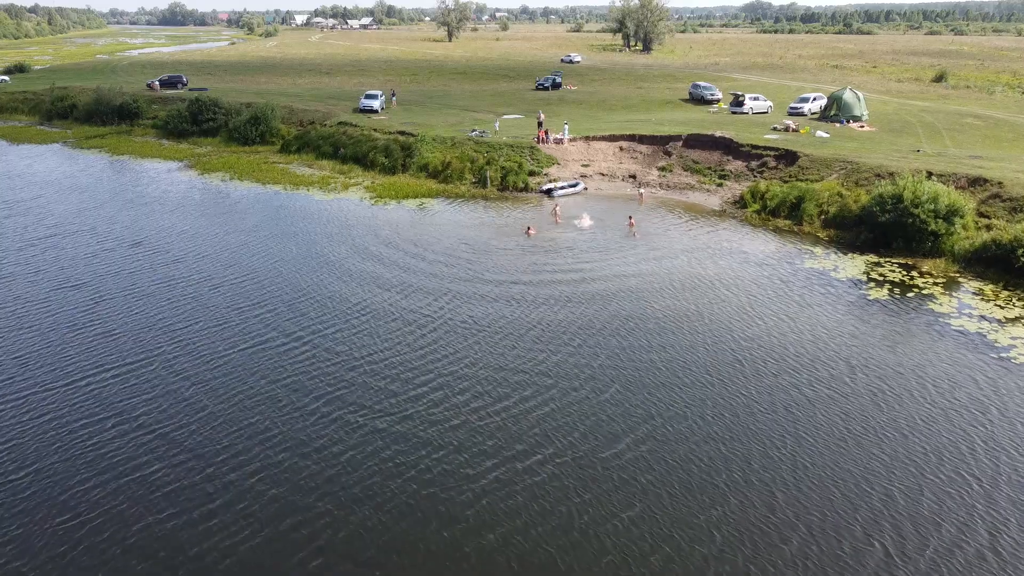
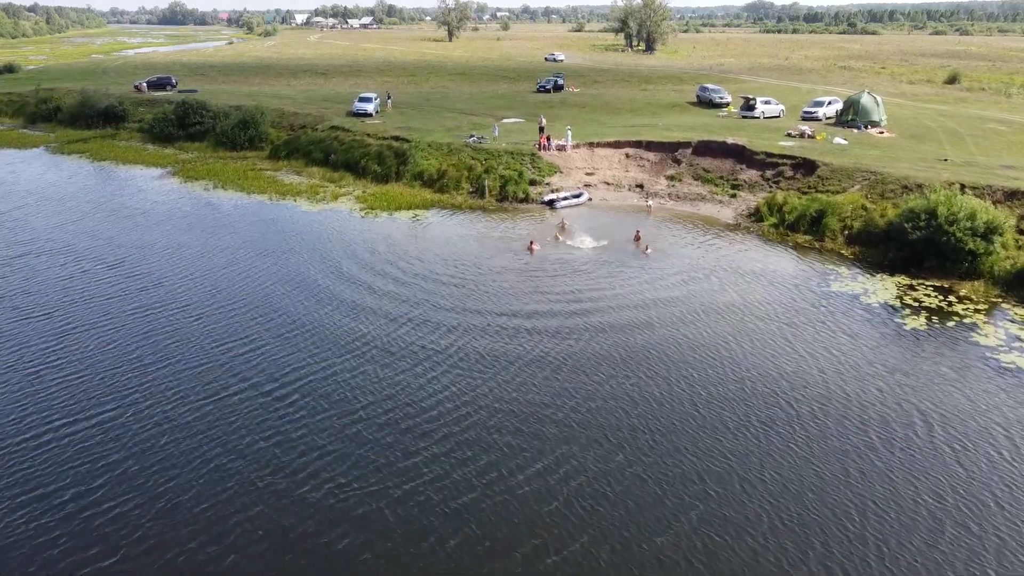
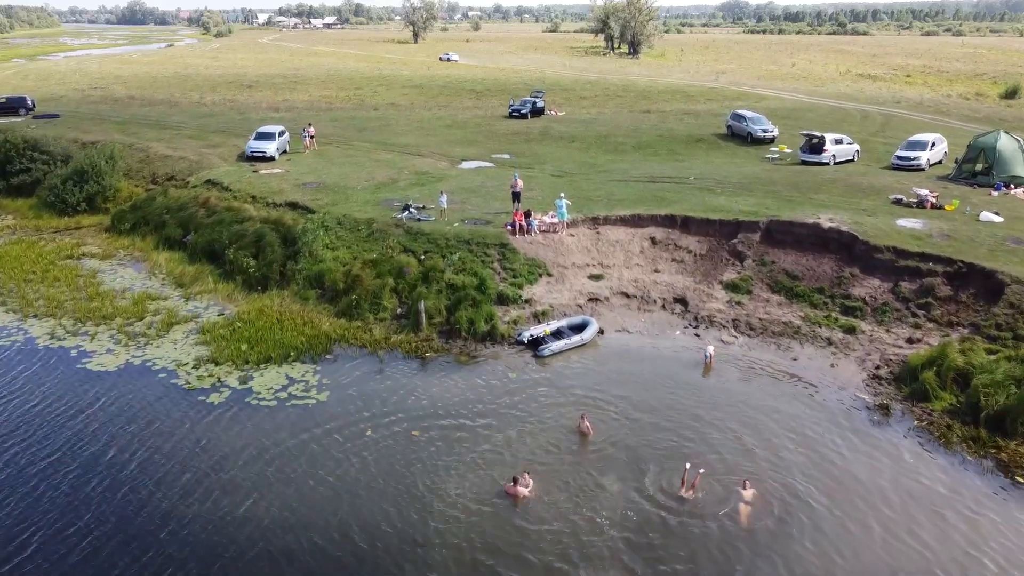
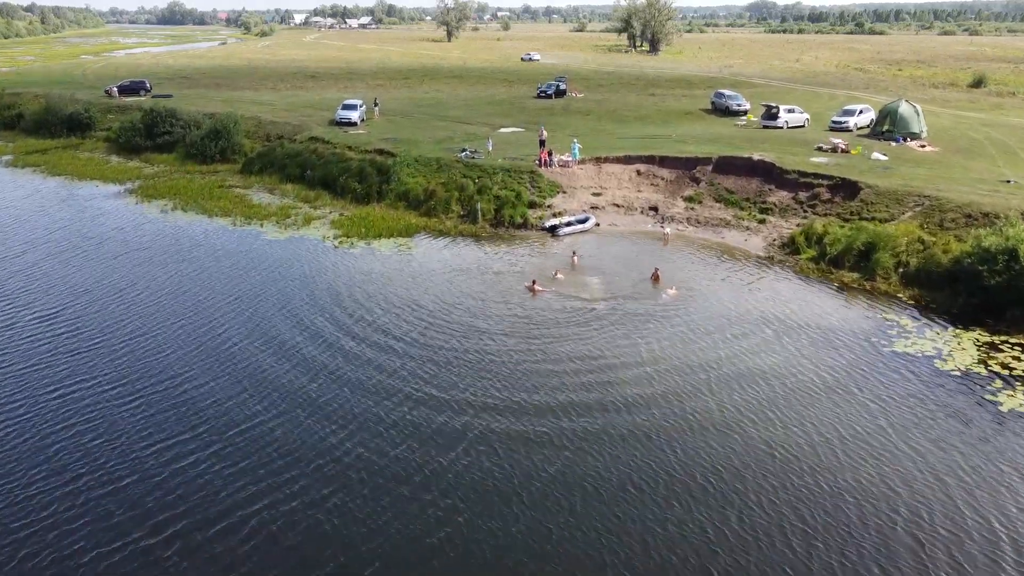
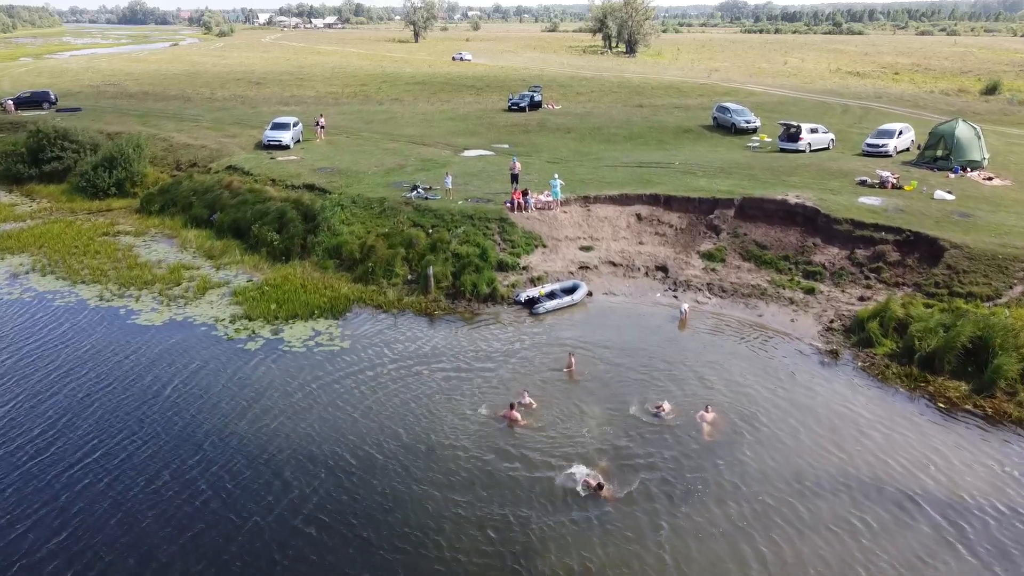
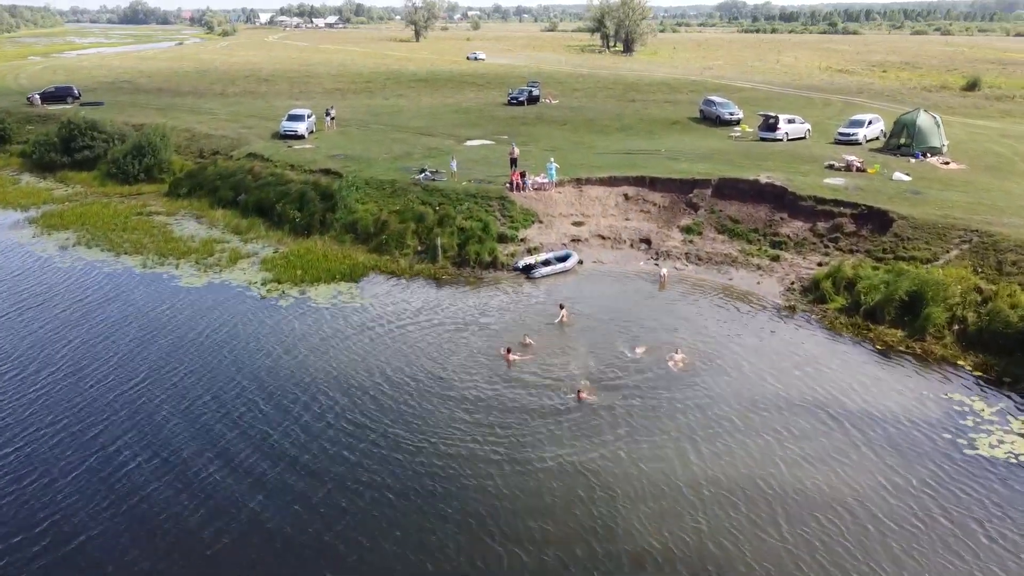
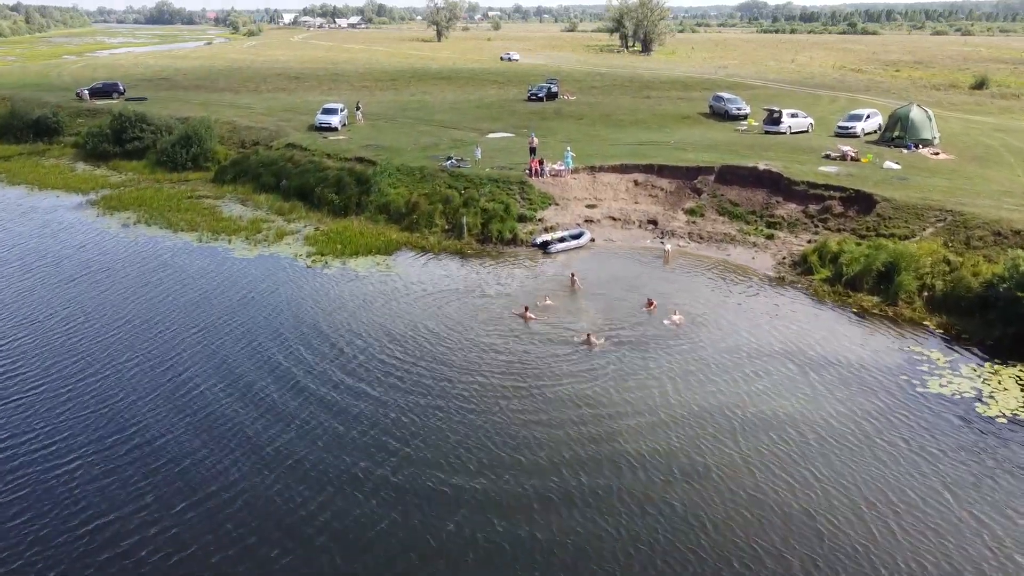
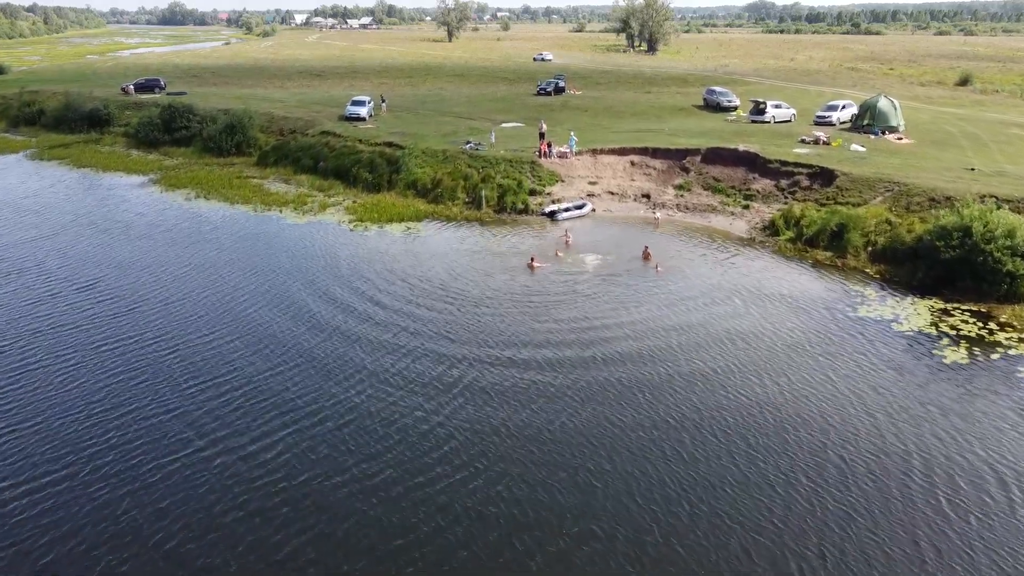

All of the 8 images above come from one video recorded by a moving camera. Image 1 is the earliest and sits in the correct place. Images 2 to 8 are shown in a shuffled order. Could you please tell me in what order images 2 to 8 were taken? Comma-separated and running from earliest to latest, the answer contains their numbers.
2, 8, 4, 7, 6, 5, 3
